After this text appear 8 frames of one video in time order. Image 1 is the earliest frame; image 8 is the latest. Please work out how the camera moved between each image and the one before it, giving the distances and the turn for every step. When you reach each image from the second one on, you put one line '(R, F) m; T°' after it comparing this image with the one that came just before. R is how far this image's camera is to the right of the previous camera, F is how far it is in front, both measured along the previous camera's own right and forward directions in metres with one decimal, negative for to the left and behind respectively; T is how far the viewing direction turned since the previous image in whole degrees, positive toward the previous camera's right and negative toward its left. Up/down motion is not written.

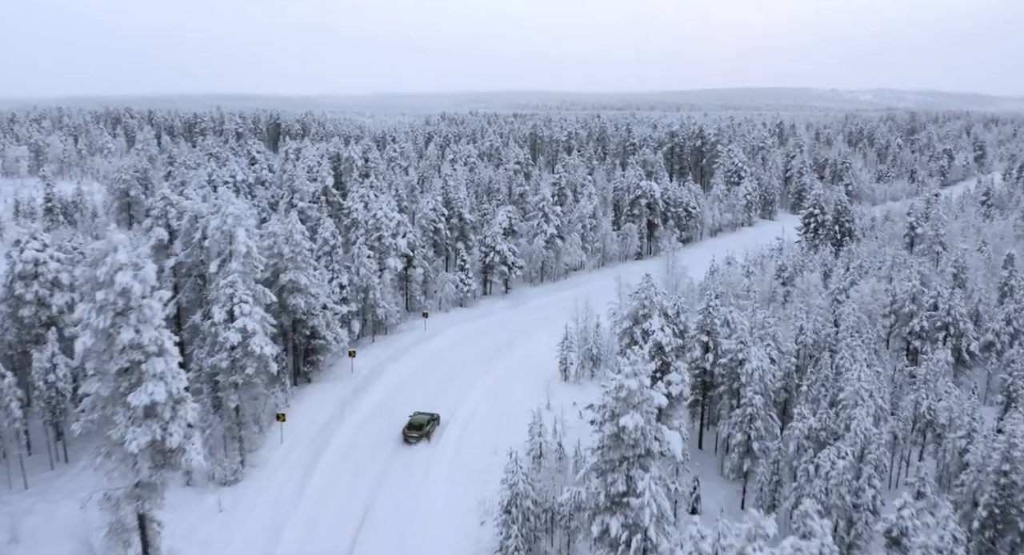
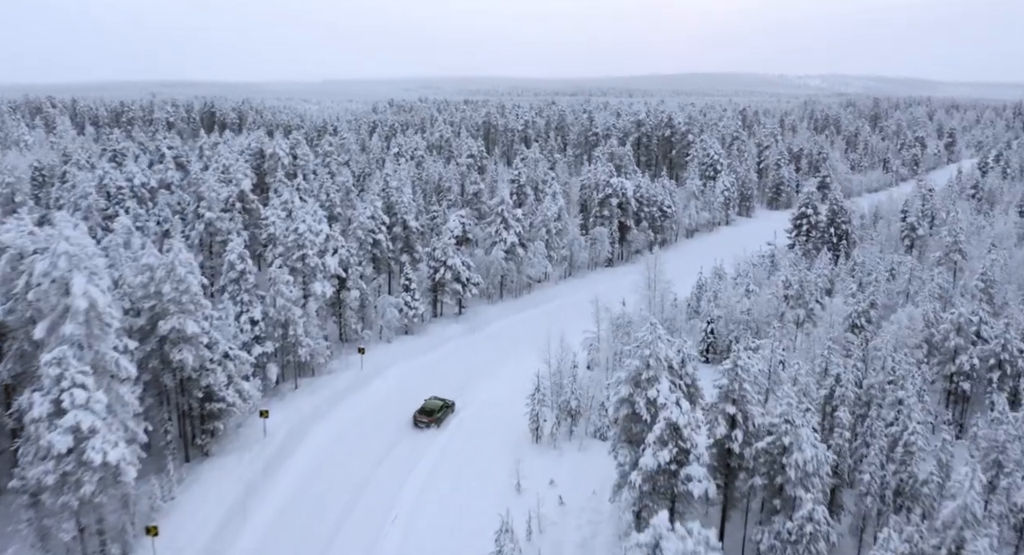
(0.0, +10.7) m; +4°
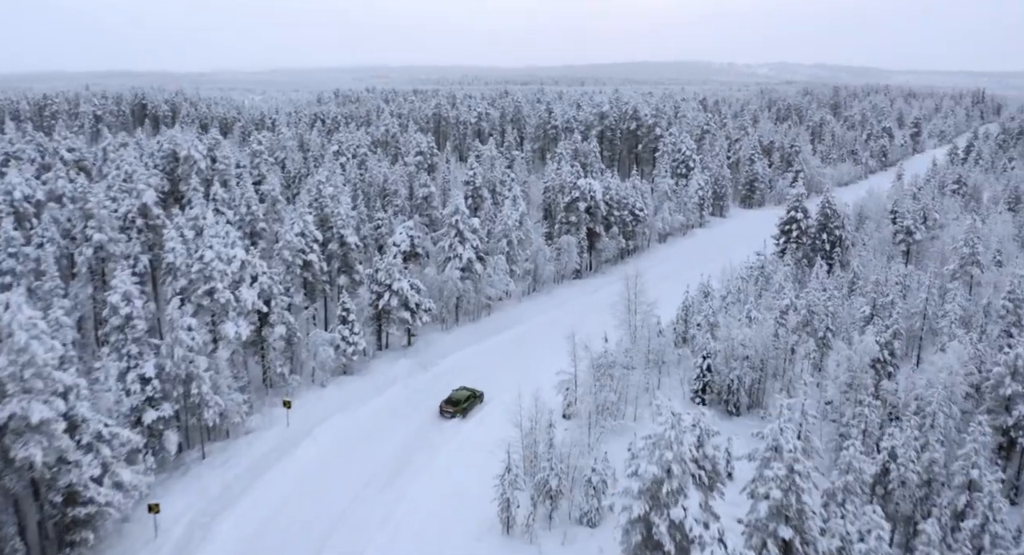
(-0.2, +8.7) m; +4°
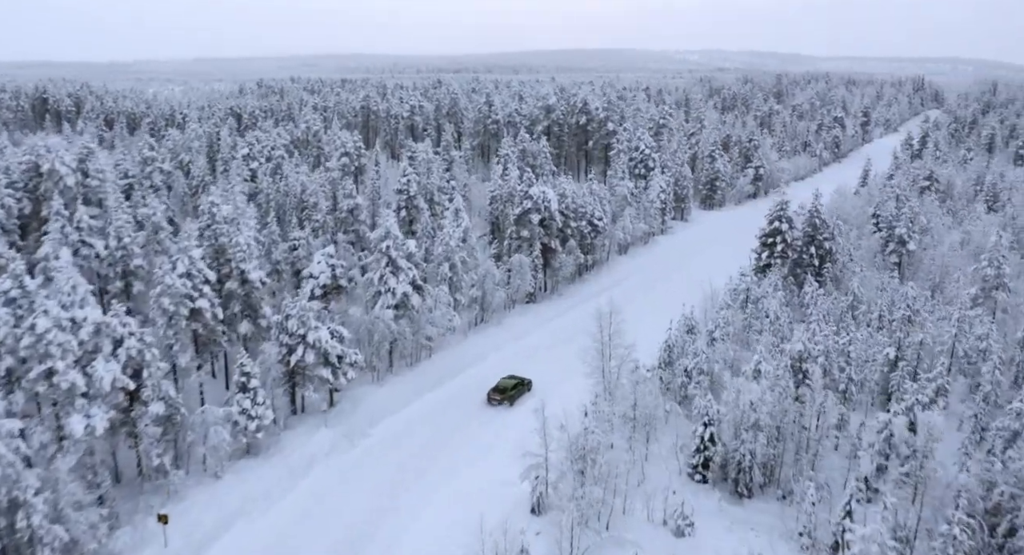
(-0.3, +9.6) m; +5°
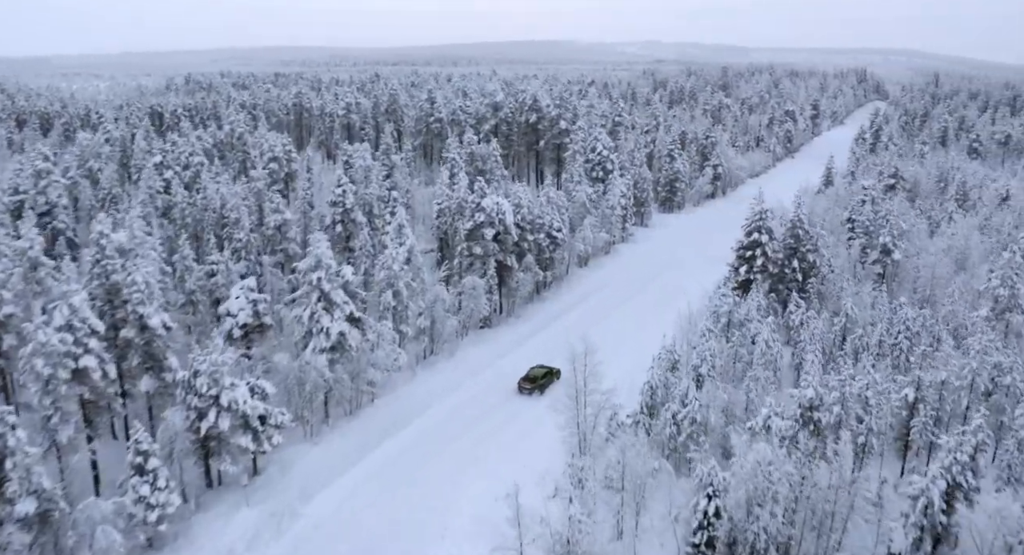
(-0.4, +6.3) m; +5°
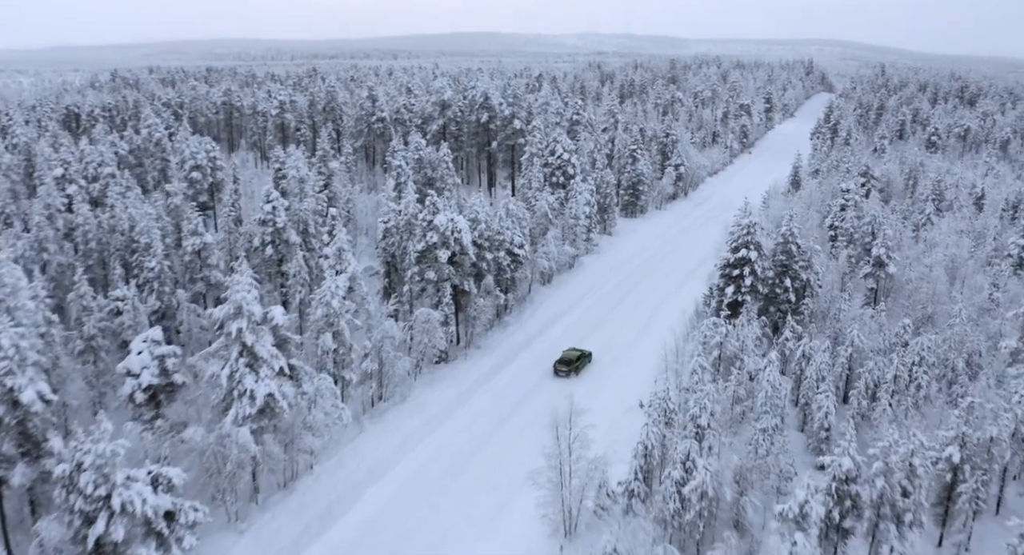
(-0.7, +6.2) m; +4°
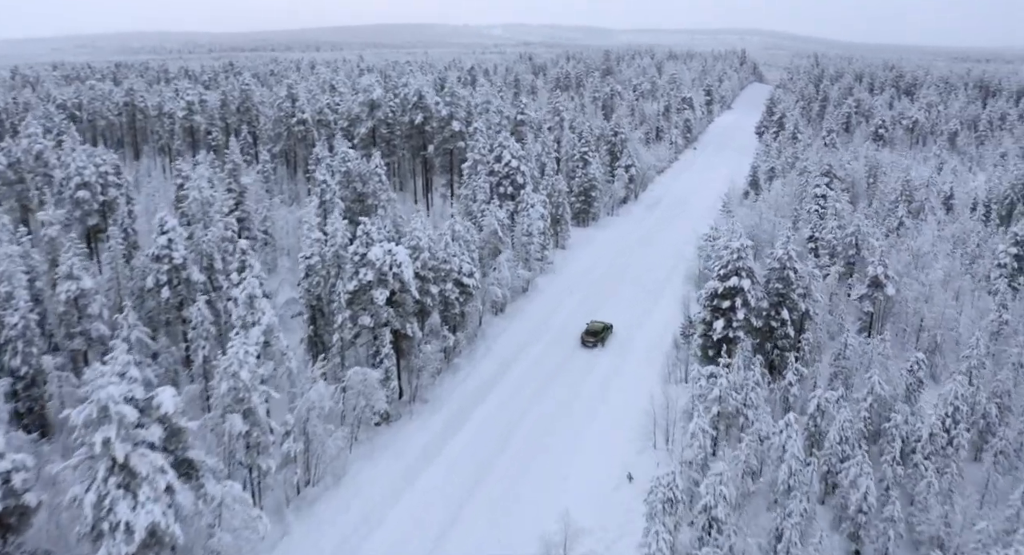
(-0.8, +7.3) m; +6°
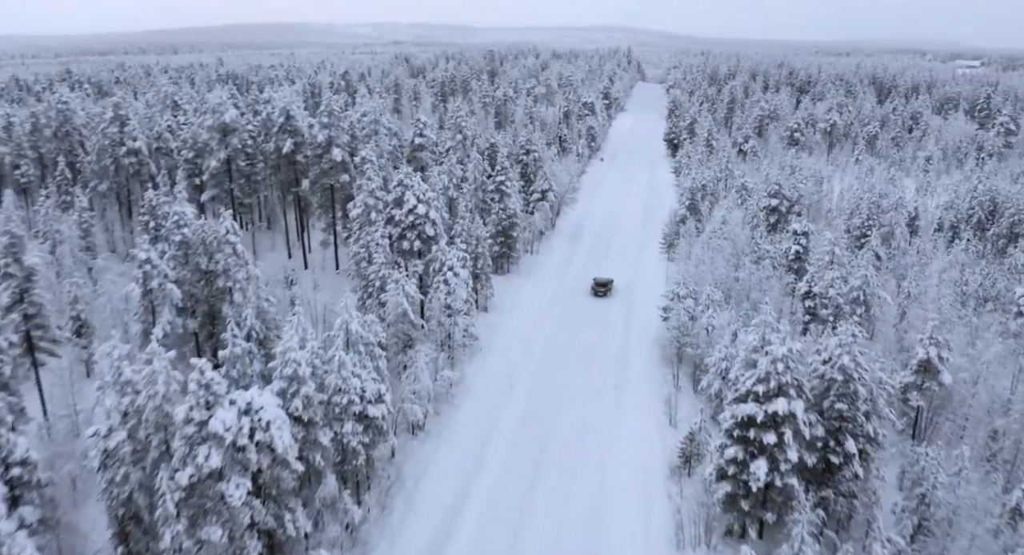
(-1.5, +13.6) m; +10°
